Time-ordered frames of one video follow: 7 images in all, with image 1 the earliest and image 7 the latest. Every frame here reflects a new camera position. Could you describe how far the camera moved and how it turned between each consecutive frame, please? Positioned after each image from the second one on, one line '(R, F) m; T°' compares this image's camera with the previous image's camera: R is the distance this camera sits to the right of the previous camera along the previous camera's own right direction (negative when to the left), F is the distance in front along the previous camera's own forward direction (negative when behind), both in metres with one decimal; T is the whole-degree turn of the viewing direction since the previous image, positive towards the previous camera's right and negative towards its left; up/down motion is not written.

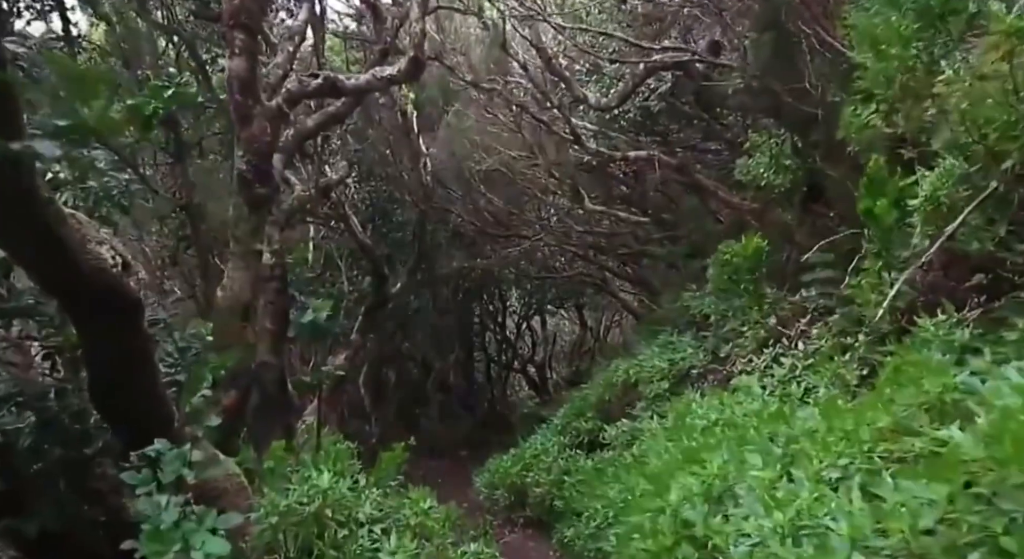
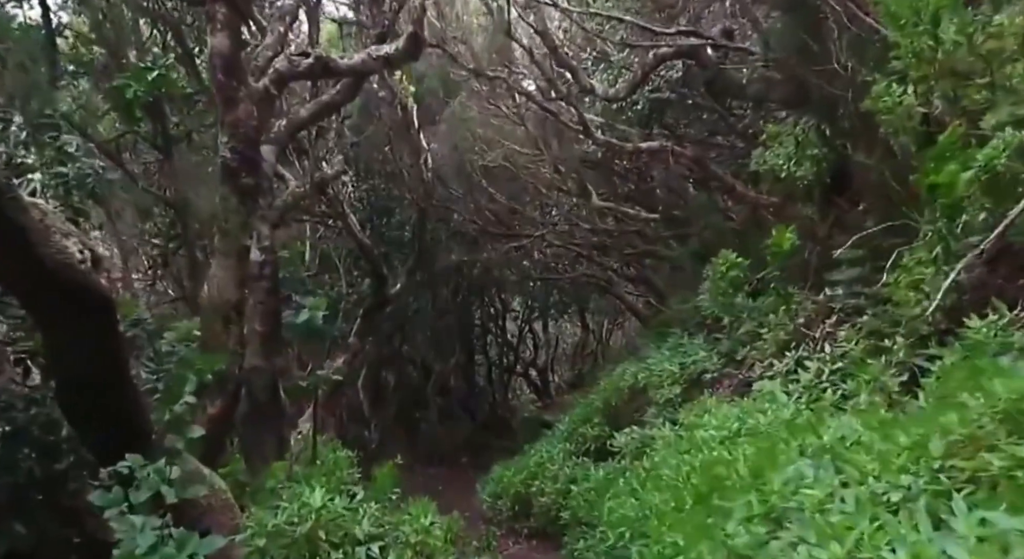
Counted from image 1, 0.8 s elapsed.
(0.0, +0.4) m; 0°
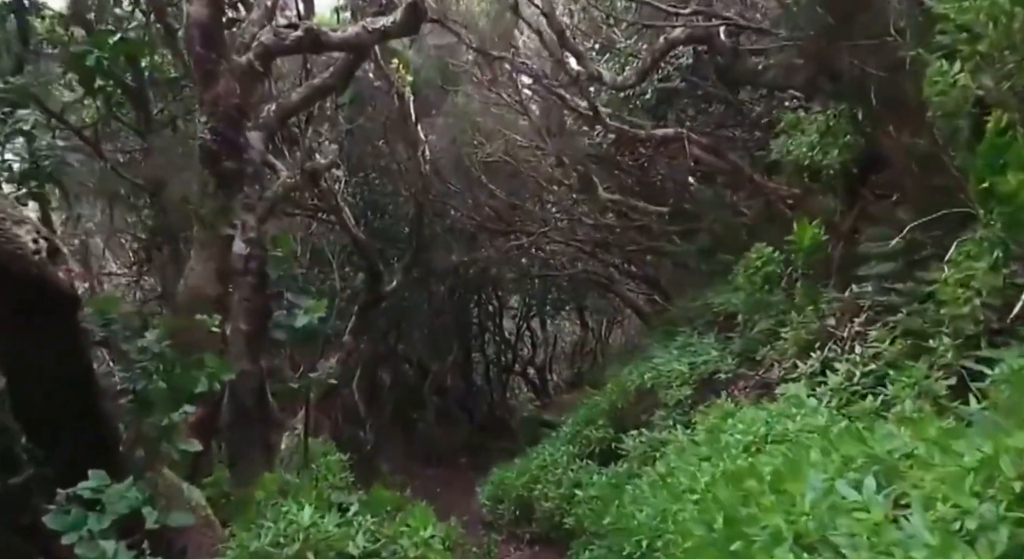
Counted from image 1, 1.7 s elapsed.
(-0.1, +0.5) m; 0°
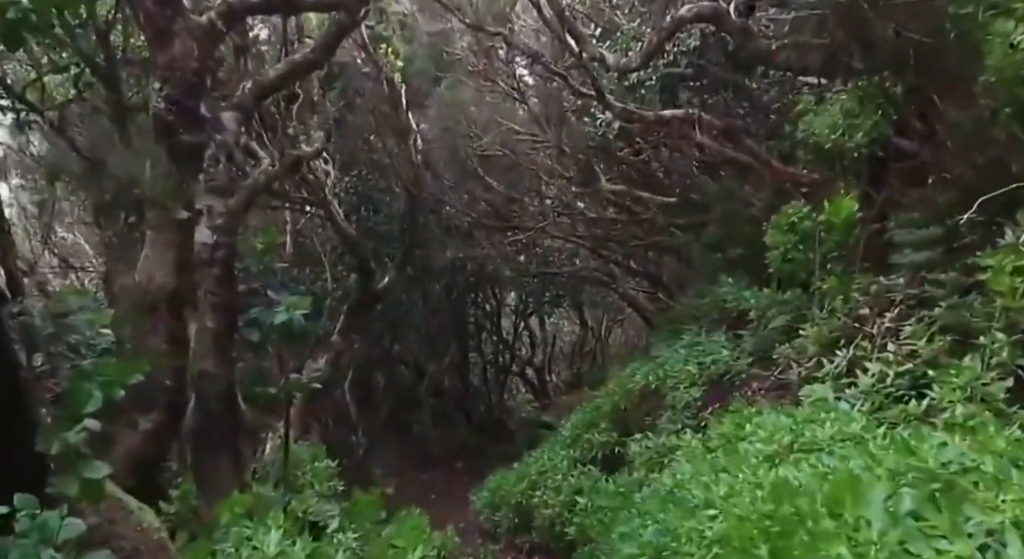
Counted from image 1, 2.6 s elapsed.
(0.0, +0.6) m; 0°
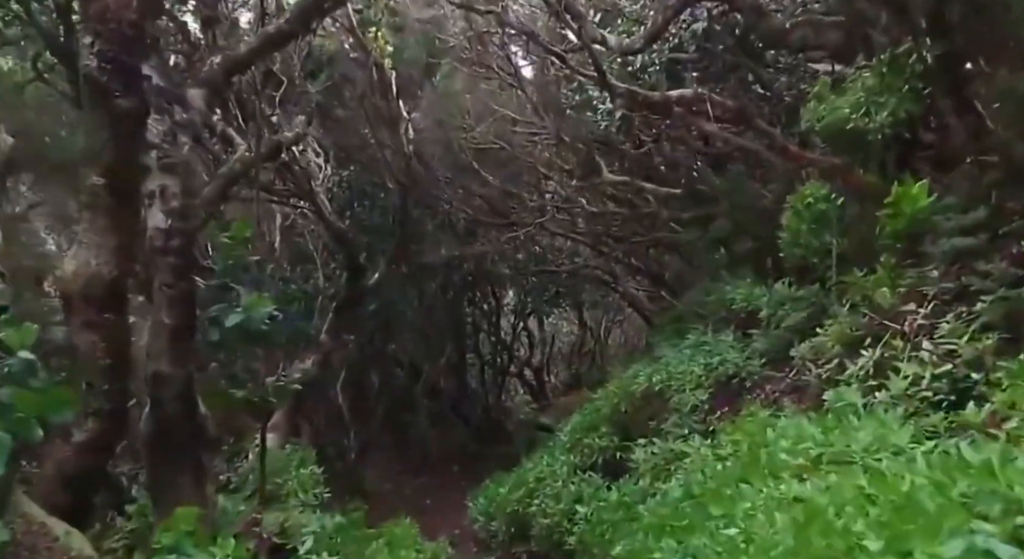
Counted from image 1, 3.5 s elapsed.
(0.0, +0.5) m; 0°
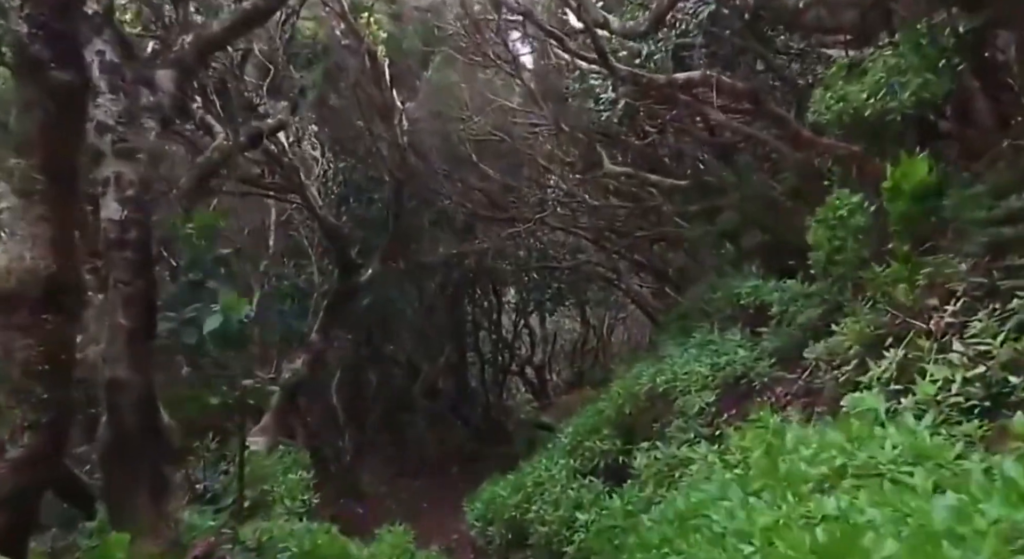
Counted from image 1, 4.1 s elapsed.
(0.0, +0.4) m; 0°
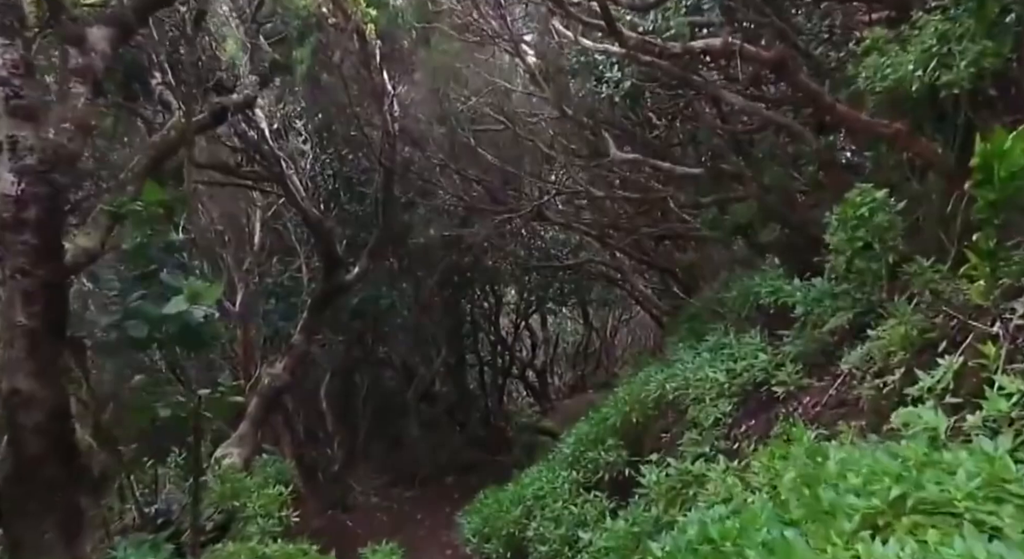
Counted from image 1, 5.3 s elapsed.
(0.0, +0.7) m; 0°
